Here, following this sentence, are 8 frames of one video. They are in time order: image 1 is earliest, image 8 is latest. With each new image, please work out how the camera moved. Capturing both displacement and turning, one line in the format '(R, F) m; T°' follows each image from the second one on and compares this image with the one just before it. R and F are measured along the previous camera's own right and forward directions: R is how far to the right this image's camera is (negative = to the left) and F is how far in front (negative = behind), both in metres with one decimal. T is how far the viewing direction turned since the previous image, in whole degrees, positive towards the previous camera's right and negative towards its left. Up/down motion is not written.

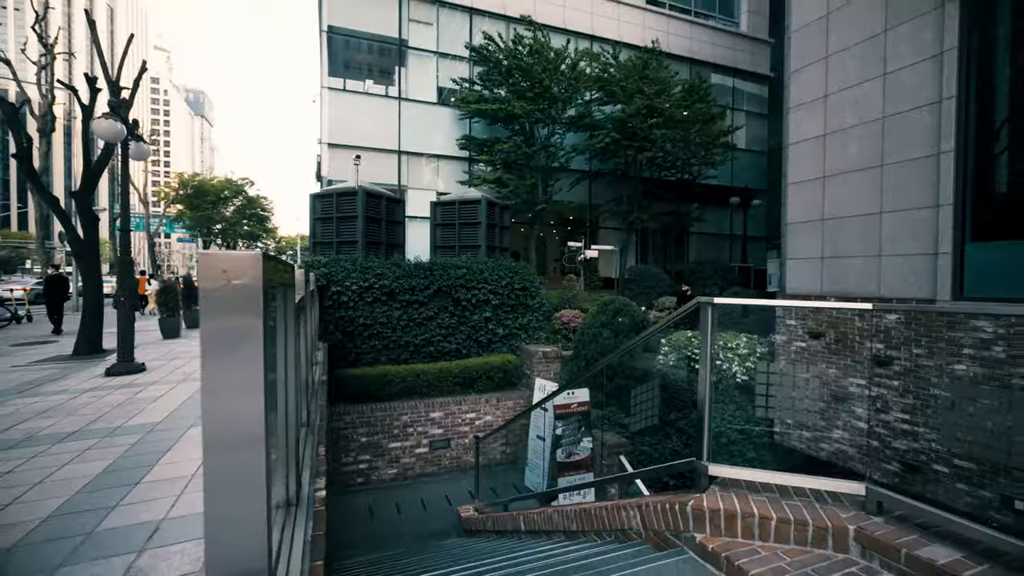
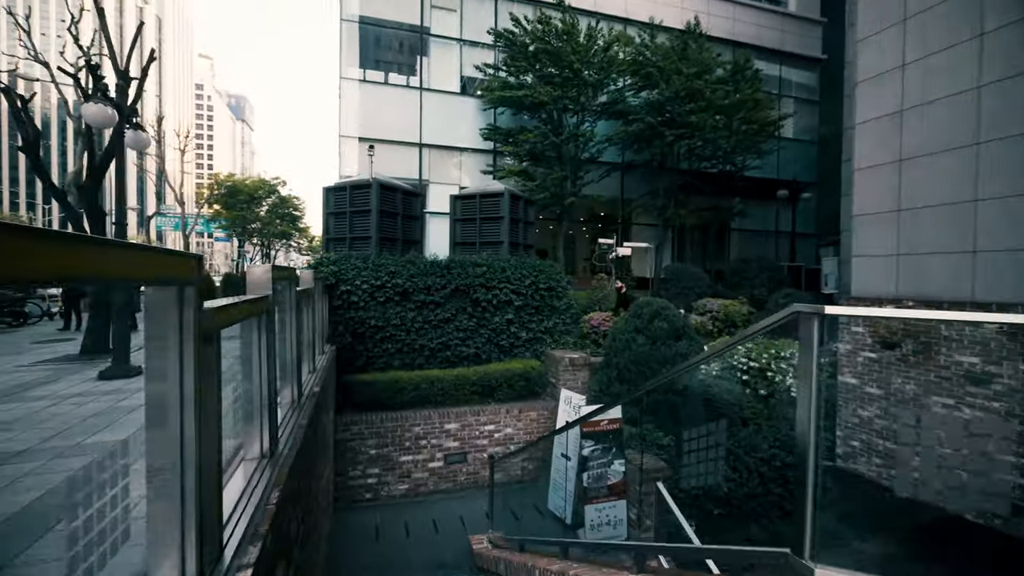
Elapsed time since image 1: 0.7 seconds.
(+0.1, +0.9) m; -4°
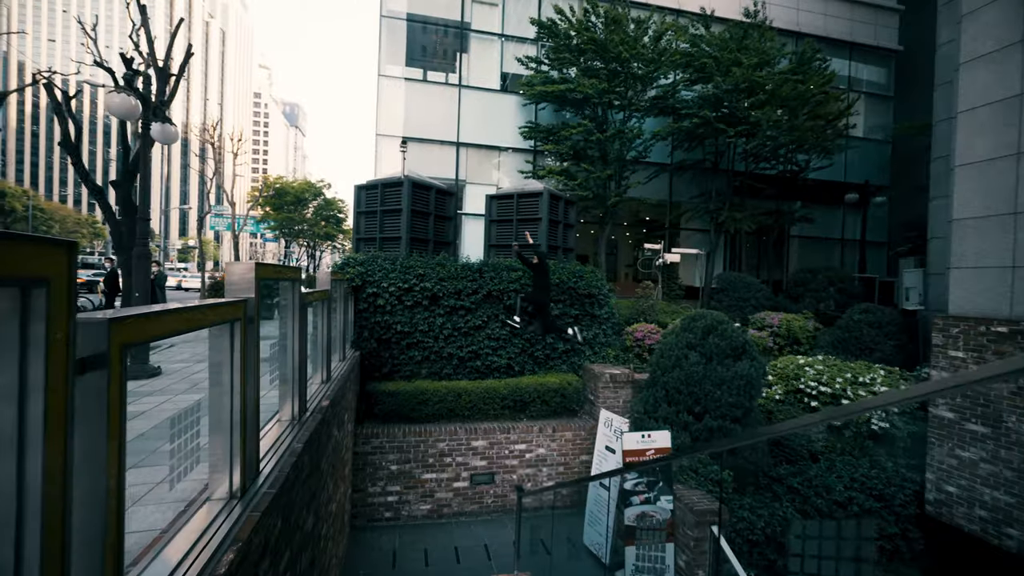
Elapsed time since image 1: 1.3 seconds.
(0.0, +0.7) m; -5°
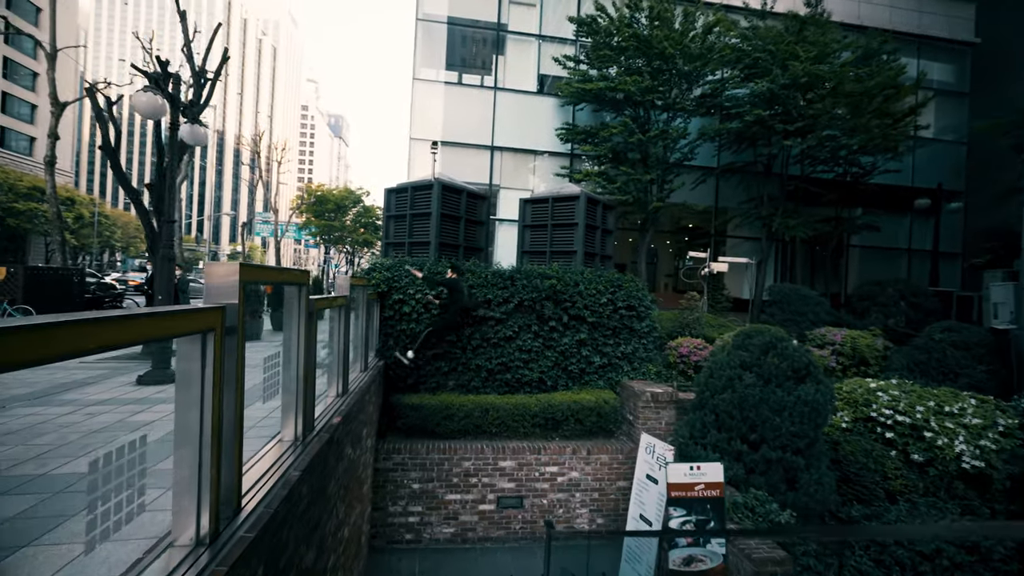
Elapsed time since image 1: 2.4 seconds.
(0.0, +0.5) m; -4°
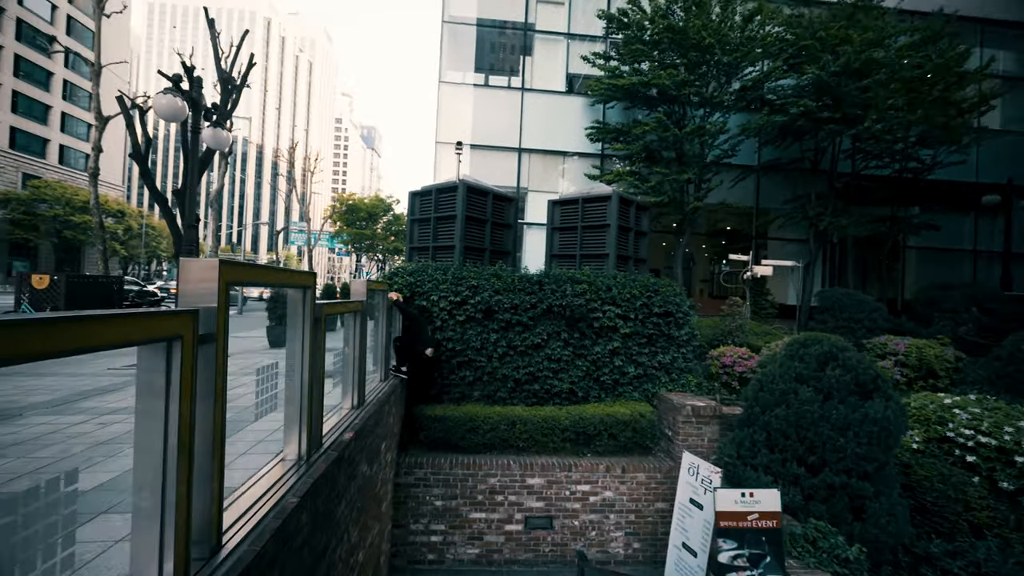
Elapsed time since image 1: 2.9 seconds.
(0.0, +0.4) m; -4°
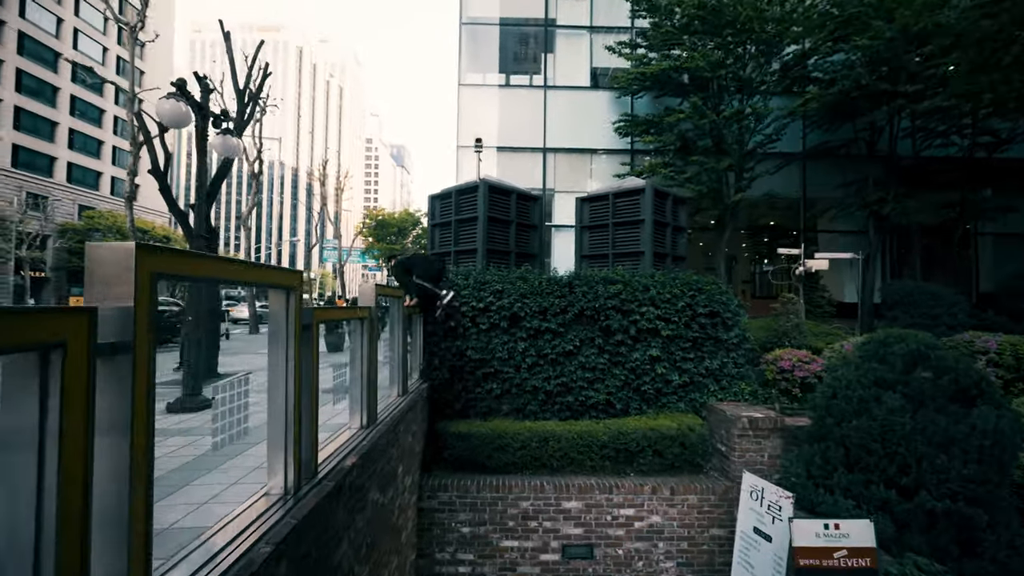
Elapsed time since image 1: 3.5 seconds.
(+0.1, +0.6) m; -4°
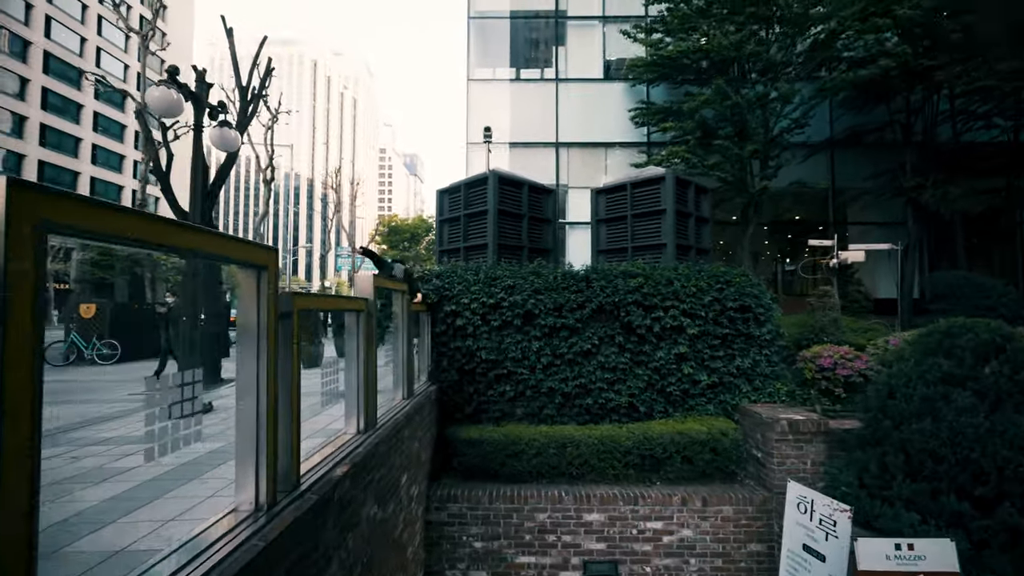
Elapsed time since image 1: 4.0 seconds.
(0.0, +0.4) m; -2°
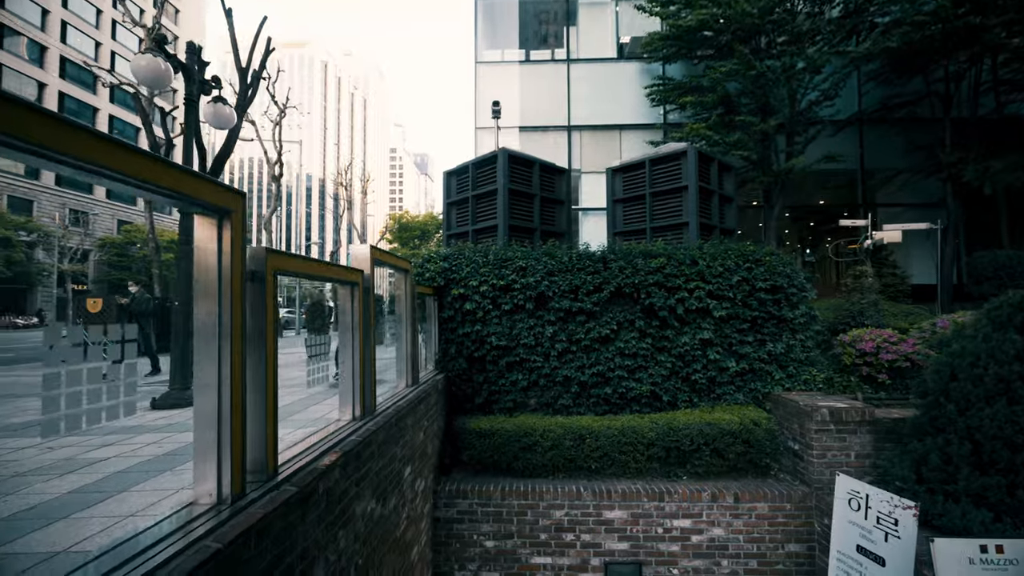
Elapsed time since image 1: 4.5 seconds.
(0.0, +0.4) m; -1°
